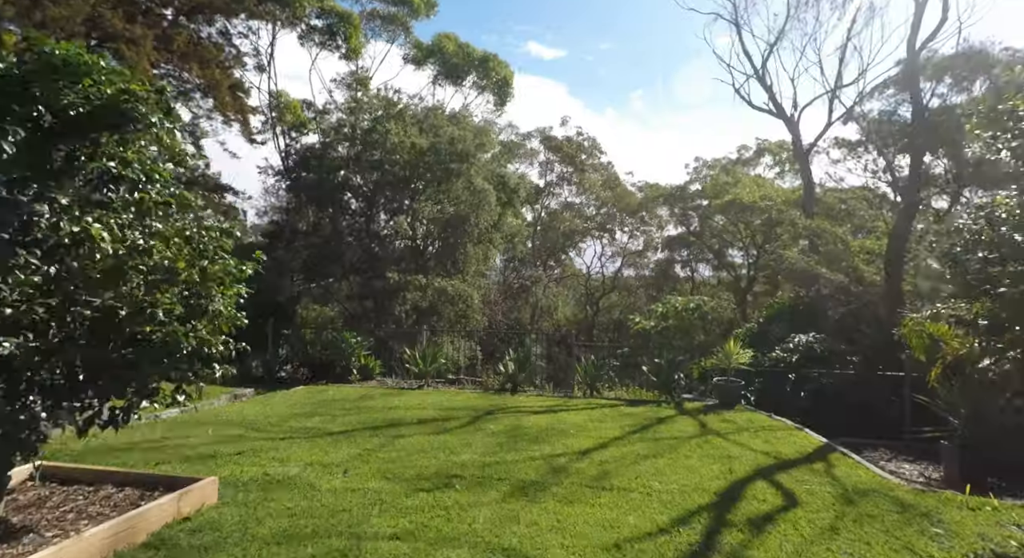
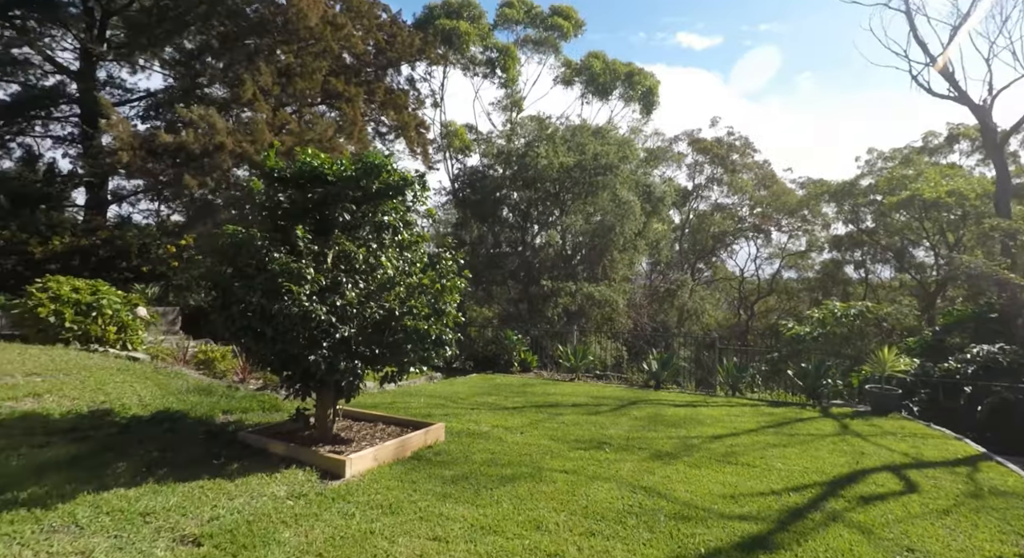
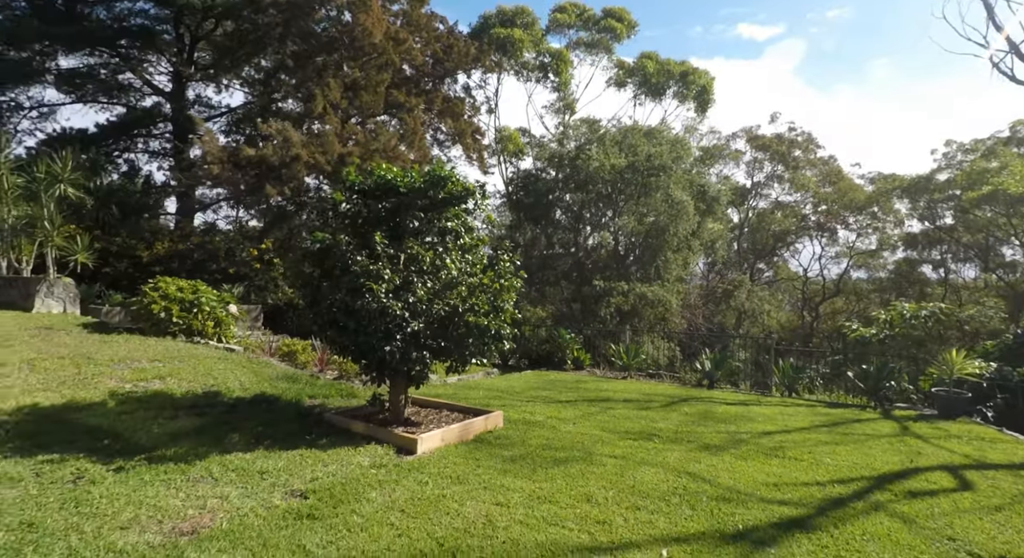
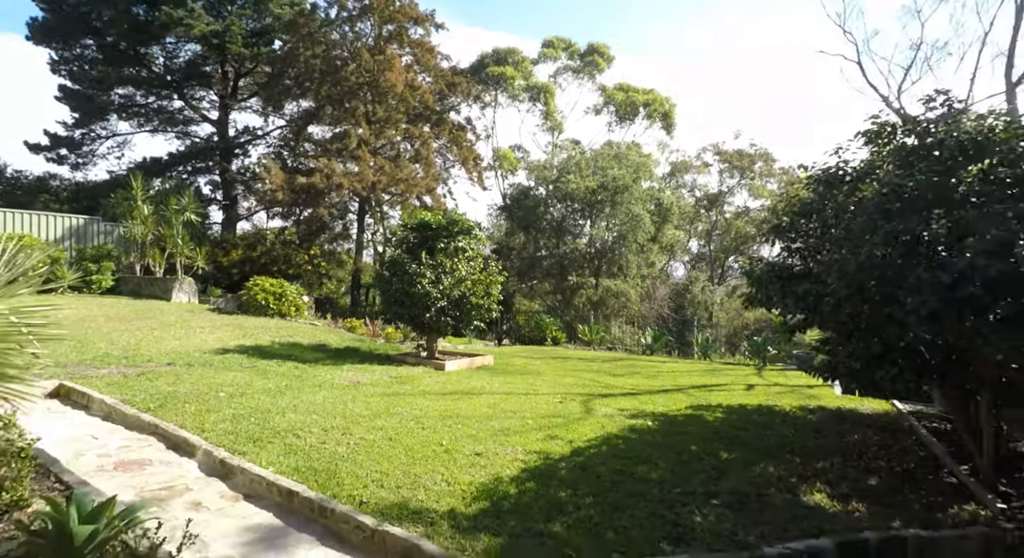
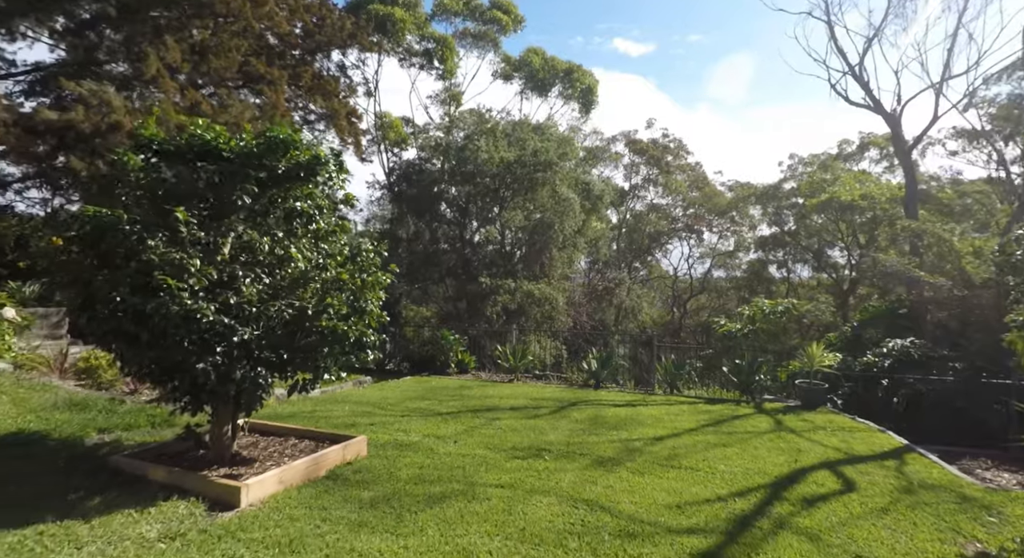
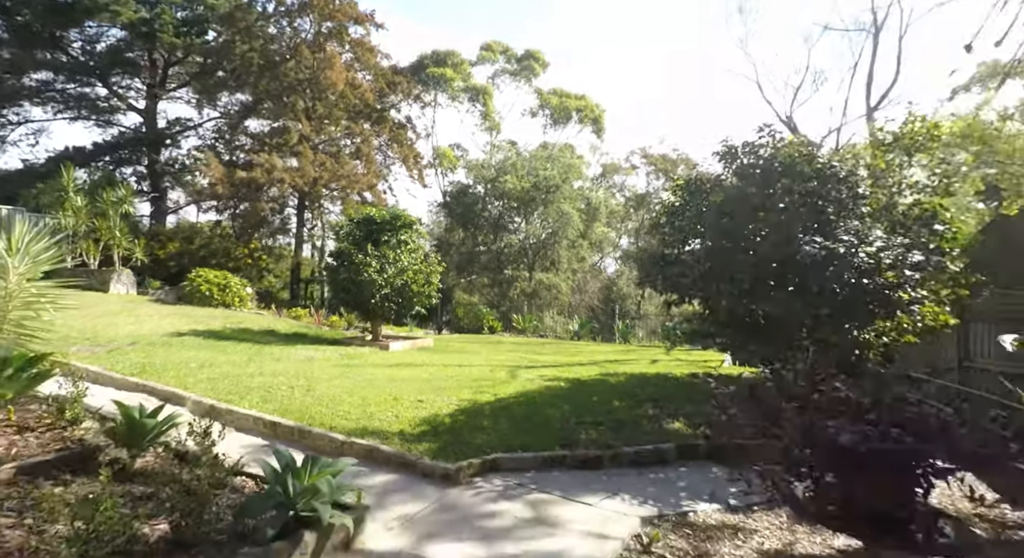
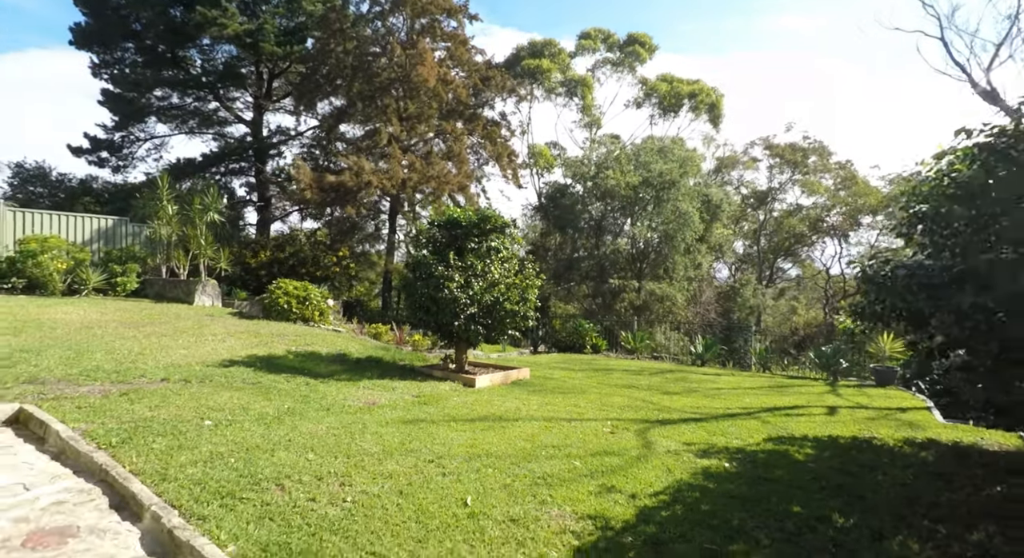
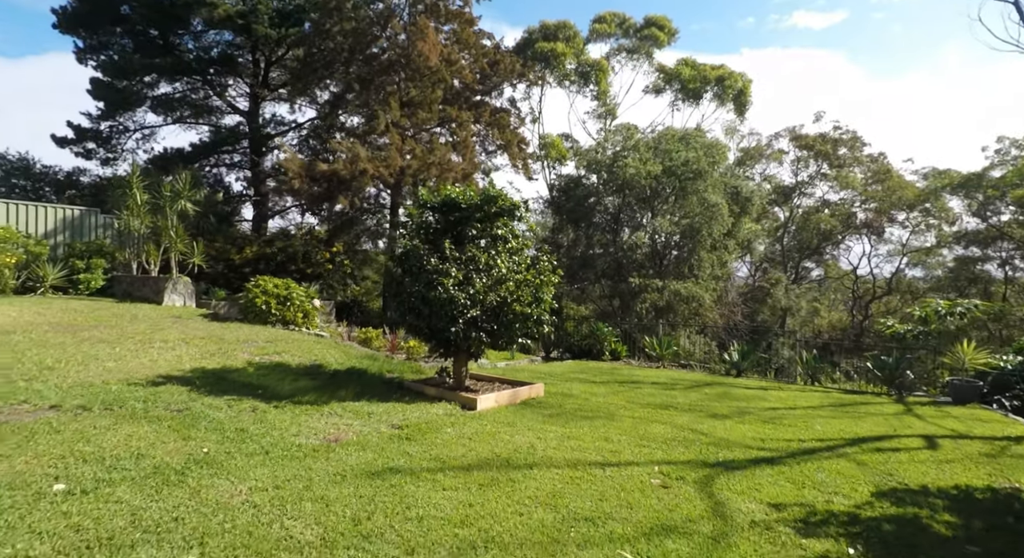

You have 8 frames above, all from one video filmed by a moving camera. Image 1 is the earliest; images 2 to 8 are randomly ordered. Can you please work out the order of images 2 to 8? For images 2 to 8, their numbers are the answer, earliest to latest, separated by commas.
5, 2, 3, 8, 7, 4, 6
